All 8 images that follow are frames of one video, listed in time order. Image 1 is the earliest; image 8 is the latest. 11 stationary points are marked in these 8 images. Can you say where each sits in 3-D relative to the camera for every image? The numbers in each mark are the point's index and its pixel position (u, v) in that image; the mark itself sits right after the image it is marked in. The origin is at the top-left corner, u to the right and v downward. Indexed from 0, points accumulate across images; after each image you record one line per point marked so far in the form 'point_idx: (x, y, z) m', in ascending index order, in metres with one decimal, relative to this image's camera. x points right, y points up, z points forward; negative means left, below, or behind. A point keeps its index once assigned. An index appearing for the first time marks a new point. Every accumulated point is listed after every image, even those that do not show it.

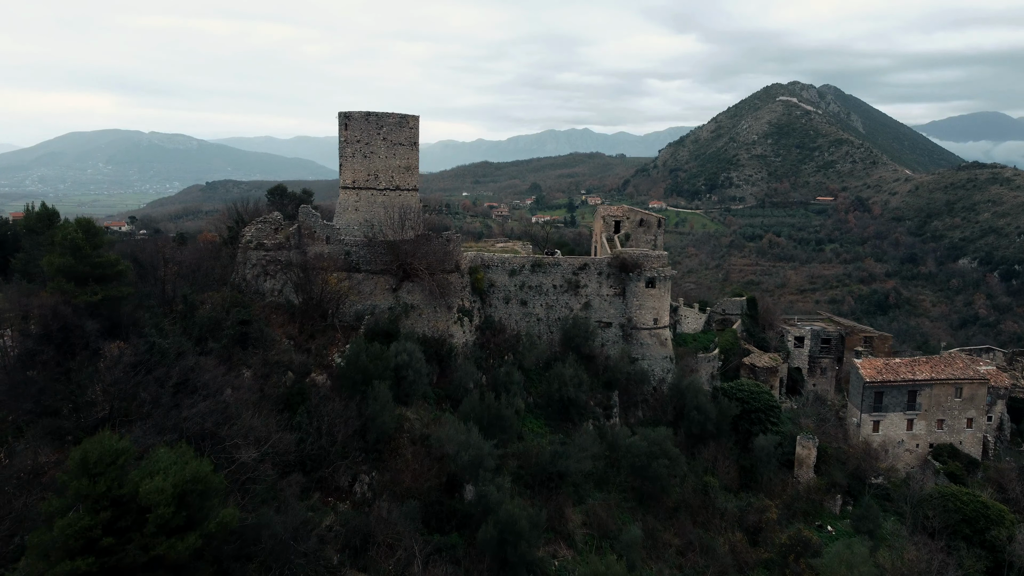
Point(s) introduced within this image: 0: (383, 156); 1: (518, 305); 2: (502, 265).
0: (-3.3, +3.5, +18.4) m
1: (+0.2, -0.5, +19.8) m
2: (-0.3, +0.7, +19.7) m
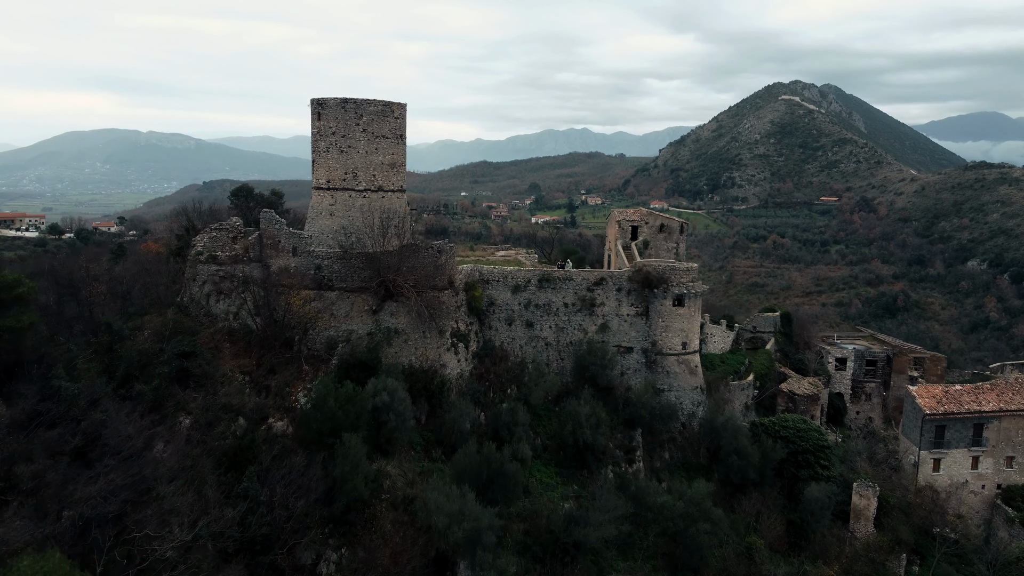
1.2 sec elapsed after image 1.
0: (-3.2, +3.1, +15.4) m
1: (+0.3, -1.0, +16.7) m
2: (-0.2, +0.2, +16.7) m
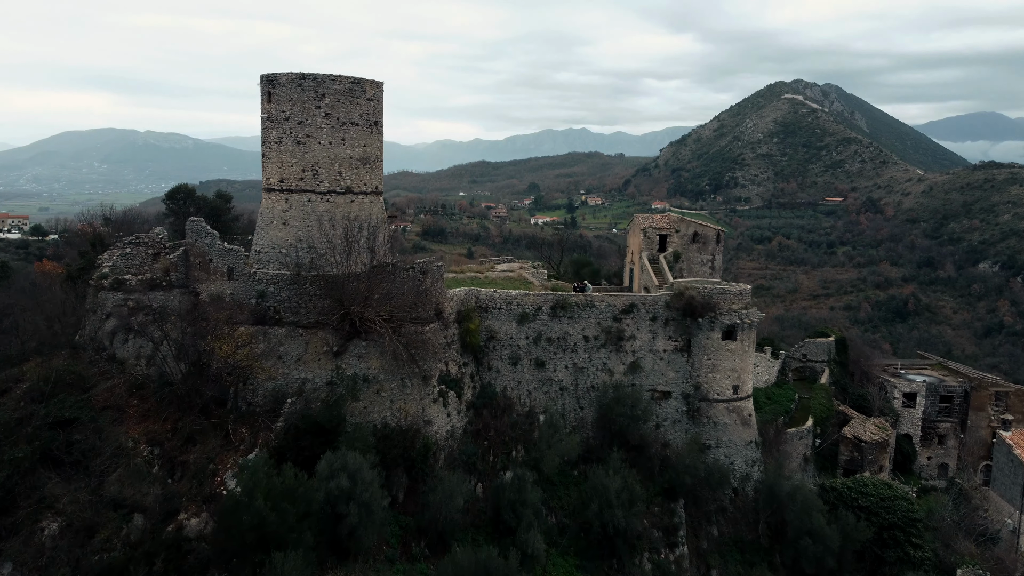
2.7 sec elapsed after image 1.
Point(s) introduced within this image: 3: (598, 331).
0: (-3.1, +2.5, +11.7) m
1: (+0.4, -1.6, +13.1) m
2: (-0.1, -0.4, +13.0) m
3: (+1.7, -0.8, +13.2) m
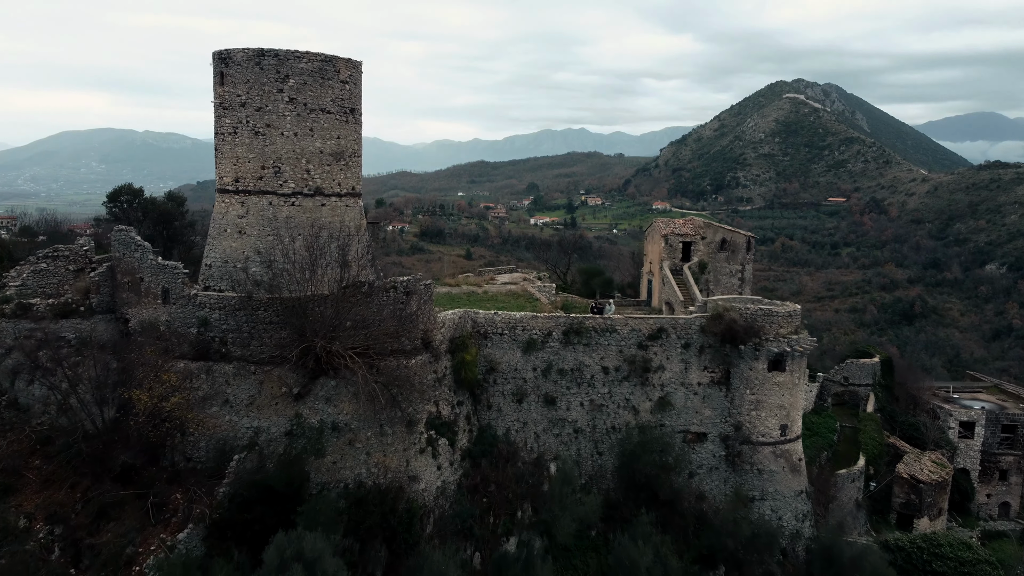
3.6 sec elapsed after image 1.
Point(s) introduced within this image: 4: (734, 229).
0: (-3.0, +2.1, +9.5) m
1: (+0.4, -1.9, +10.9) m
2: (0.0, -0.7, +10.8) m
3: (+1.7, -1.2, +11.0) m
4: (+5.2, +1.4, +15.9) m
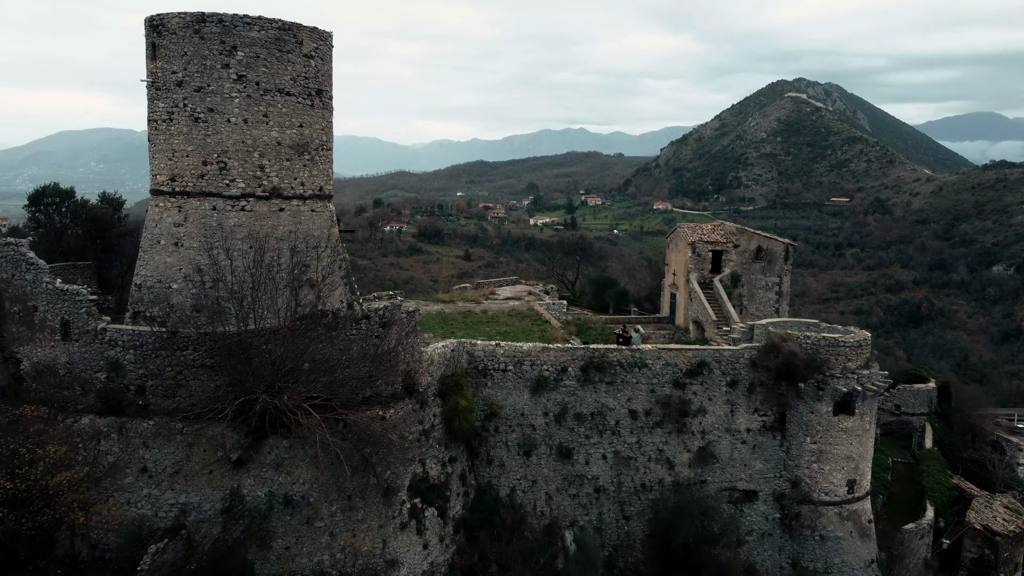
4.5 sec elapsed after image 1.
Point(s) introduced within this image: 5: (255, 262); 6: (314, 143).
0: (-3.0, +1.8, +7.3) m
1: (+0.5, -2.2, +8.7) m
2: (+0.1, -1.0, +8.7) m
3: (+1.8, -1.5, +8.9) m
4: (+5.2, +1.1, +13.7) m
5: (-2.8, +0.3, +7.3) m
6: (-2.3, +1.7, +8.0) m
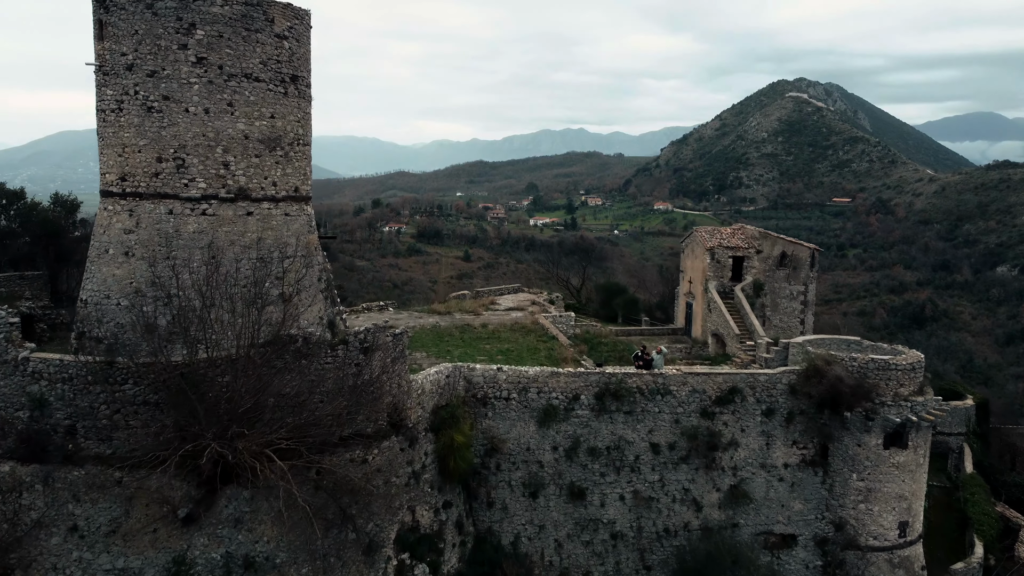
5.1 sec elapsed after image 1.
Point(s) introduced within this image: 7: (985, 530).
0: (-2.9, +1.6, +6.2) m
1: (+0.6, -2.4, +7.6) m
2: (+0.1, -1.2, +7.5) m
3: (+1.9, -1.7, +7.7) m
4: (+5.3, +0.9, +12.6) m
5: (-2.7, +0.1, +6.2) m
6: (-2.3, +1.5, +6.9) m
7: (+7.7, -4.0, +11.1) m
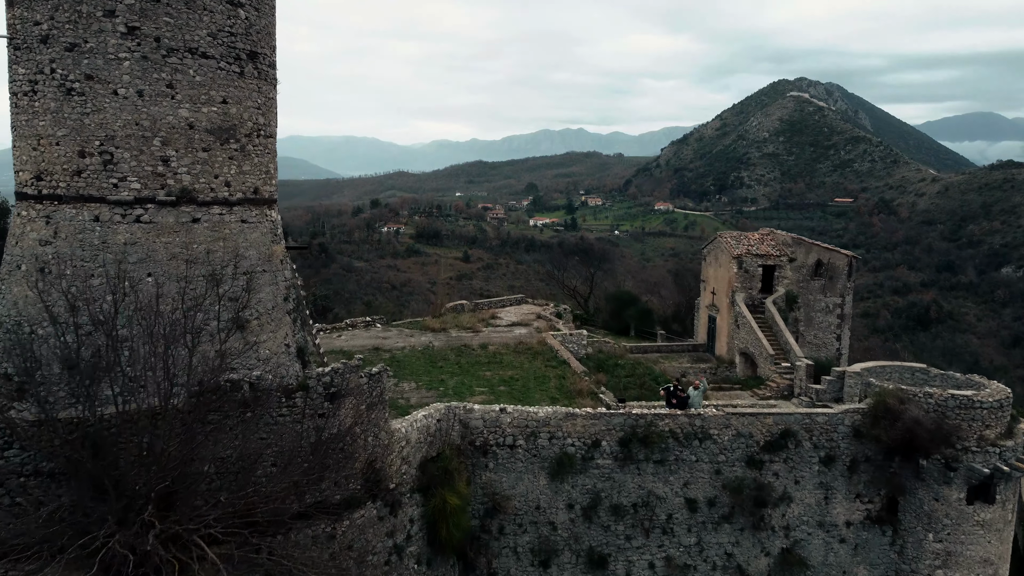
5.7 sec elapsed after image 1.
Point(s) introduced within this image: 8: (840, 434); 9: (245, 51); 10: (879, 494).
0: (-2.9, +1.4, +4.8) m
1: (+0.6, -2.6, +6.2) m
2: (+0.2, -1.4, +6.2) m
3: (+1.9, -1.9, +6.4) m
4: (+5.3, +0.7, +11.2) m
5: (-2.7, -0.1, +4.8) m
6: (-2.2, +1.3, +5.5) m
7: (+7.8, -4.2, +9.7) m
8: (+3.1, -1.4, +6.5) m
9: (-2.2, +1.9, +5.4) m
10: (+3.6, -2.0, +6.6) m
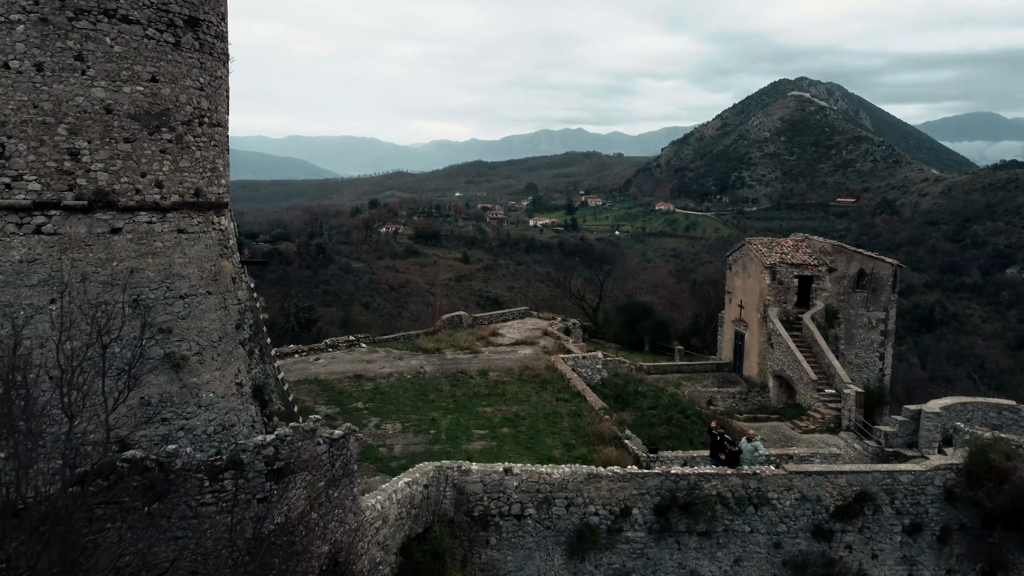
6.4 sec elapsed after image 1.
0: (-2.8, +1.2, +3.5) m
1: (+0.7, -2.8, +4.9) m
2: (+0.2, -1.6, +4.9) m
3: (+2.0, -2.1, +5.1) m
4: (+5.4, +0.5, +9.9) m
5: (-2.6, -0.3, +3.5) m
6: (-2.2, +1.1, +4.2) m
7: (+7.8, -4.4, +8.4) m
8: (+3.2, -1.6, +5.2) m
9: (-2.1, +1.7, +4.1) m
10: (+3.6, -2.2, +5.3) m
